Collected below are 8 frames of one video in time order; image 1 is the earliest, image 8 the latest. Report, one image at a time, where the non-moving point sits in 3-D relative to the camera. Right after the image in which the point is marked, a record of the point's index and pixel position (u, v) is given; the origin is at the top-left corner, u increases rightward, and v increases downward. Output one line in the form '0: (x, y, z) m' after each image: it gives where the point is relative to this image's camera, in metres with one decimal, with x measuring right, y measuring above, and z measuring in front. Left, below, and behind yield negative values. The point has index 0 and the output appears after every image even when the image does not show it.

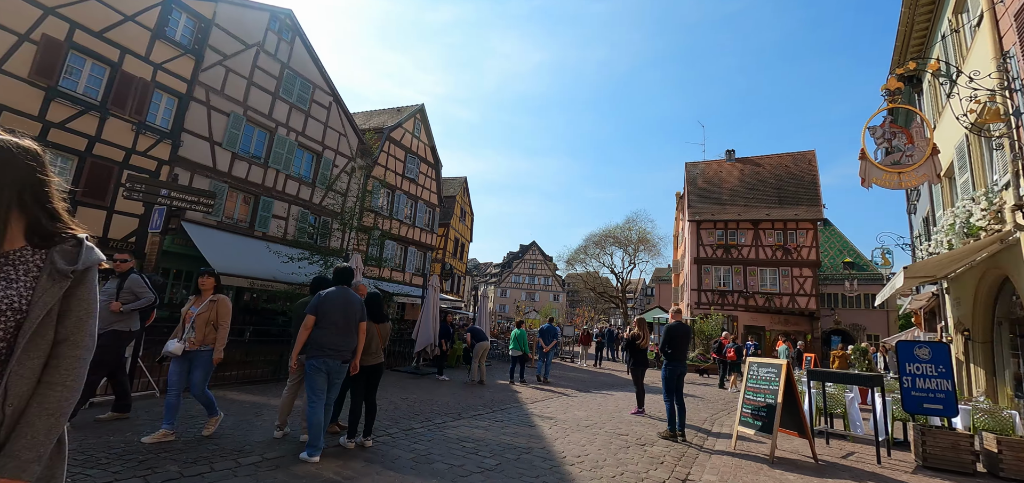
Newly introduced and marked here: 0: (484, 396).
0: (-0.5, -2.9, +8.1) m
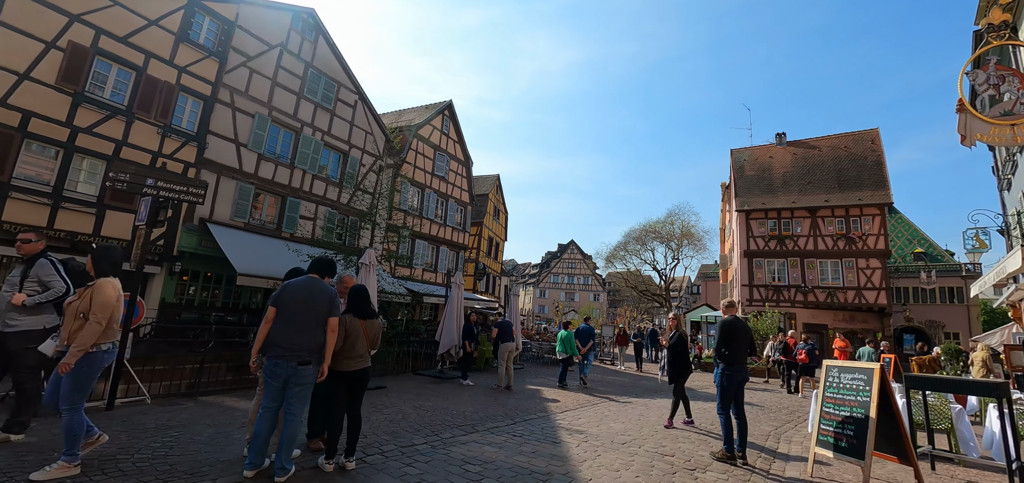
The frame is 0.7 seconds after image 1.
0: (-0.1, -2.7, +7.2) m
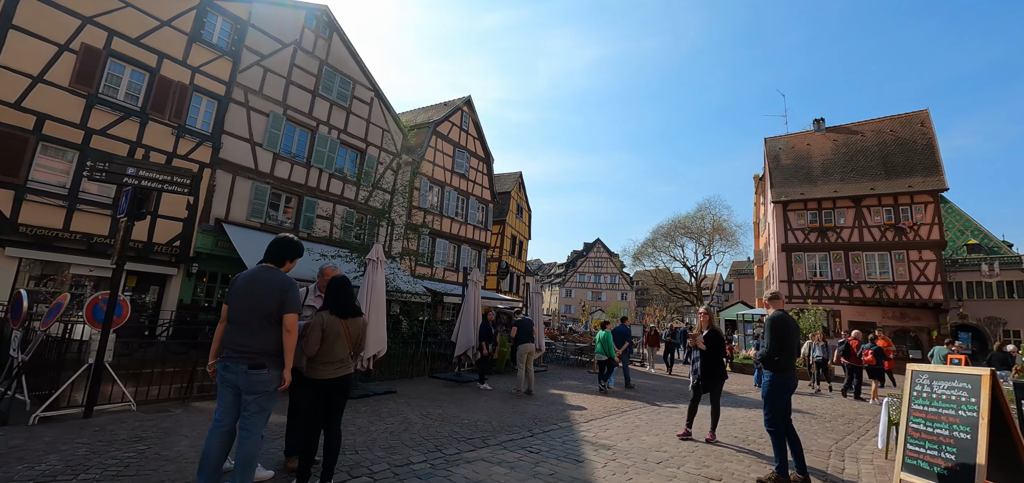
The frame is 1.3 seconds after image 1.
0: (+0.2, -2.5, +6.6) m
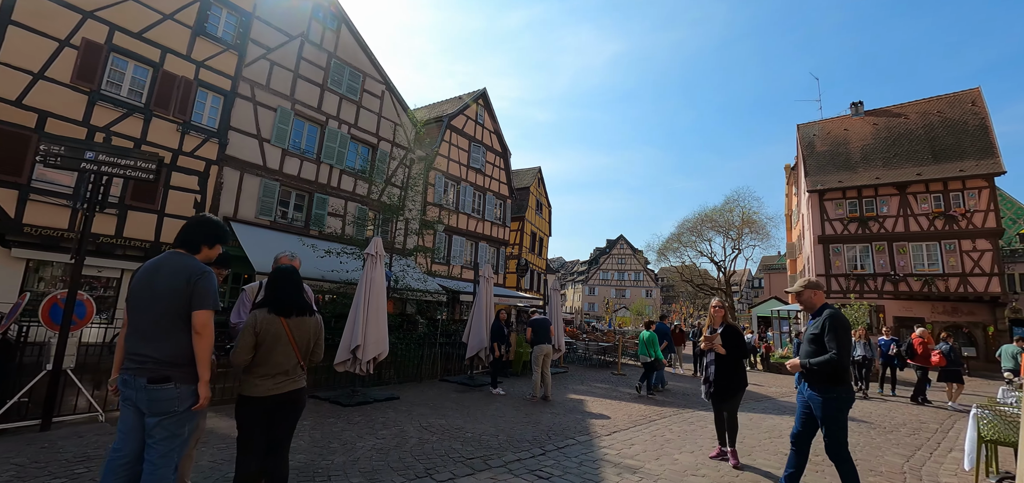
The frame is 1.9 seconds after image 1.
0: (+0.4, -2.4, +5.8) m
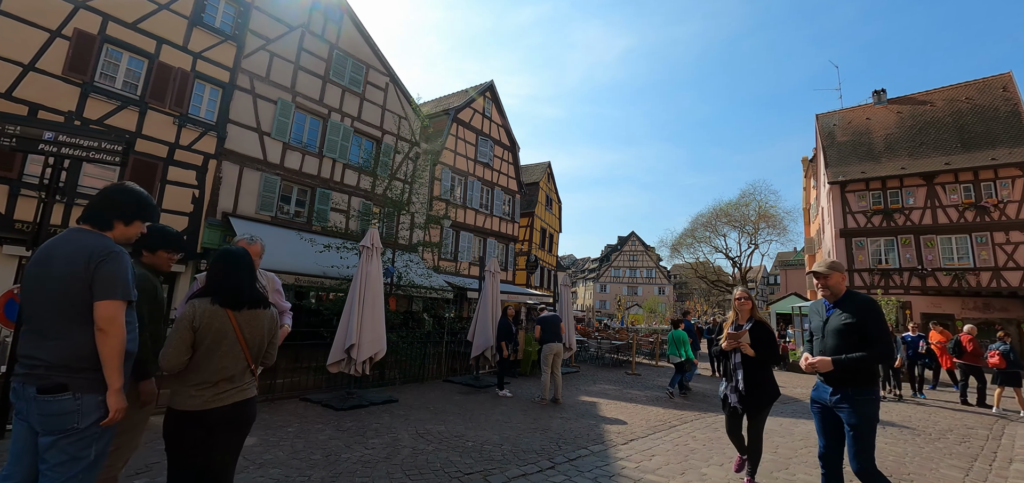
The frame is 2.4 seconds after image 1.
0: (+0.4, -2.2, +5.3) m
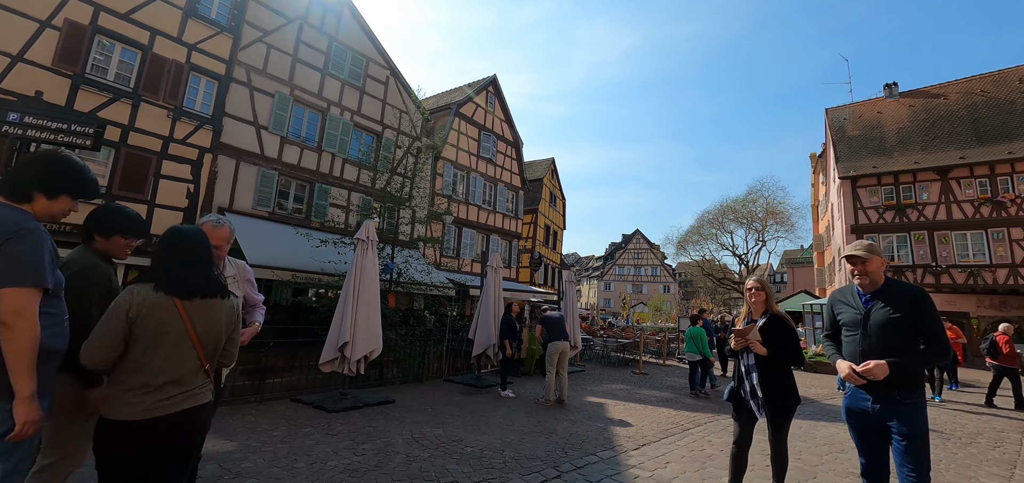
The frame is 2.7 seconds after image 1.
0: (+0.5, -2.1, +4.9) m
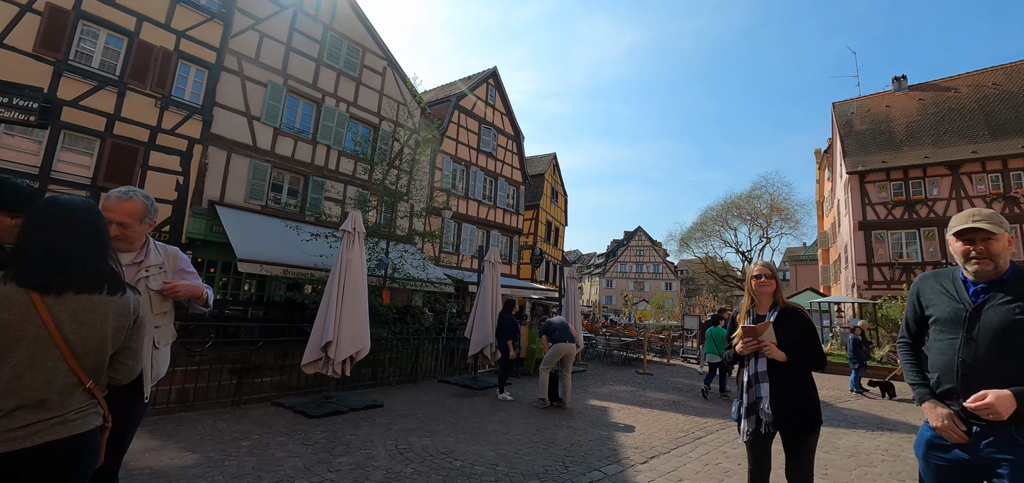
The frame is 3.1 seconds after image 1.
0: (+0.4, -2.0, +4.5) m
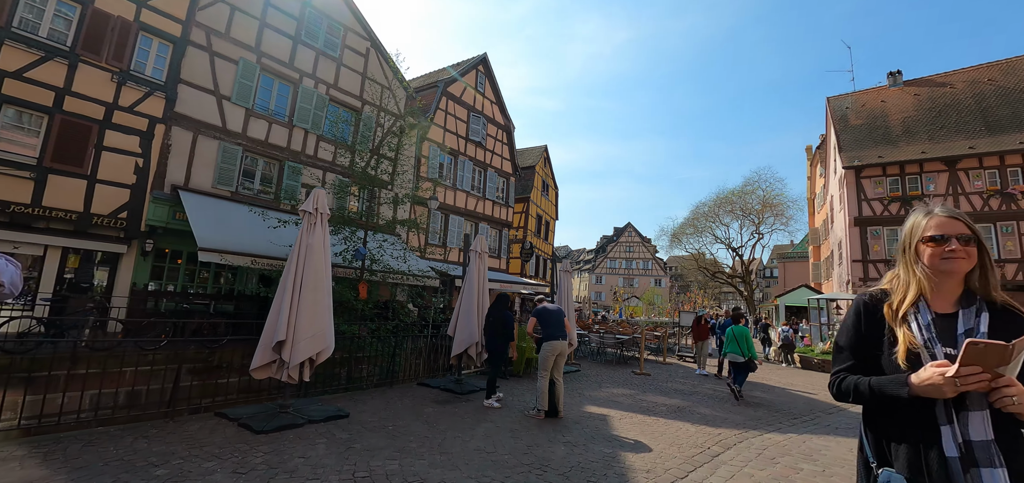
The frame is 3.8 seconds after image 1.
0: (+0.3, -1.9, +3.8) m
